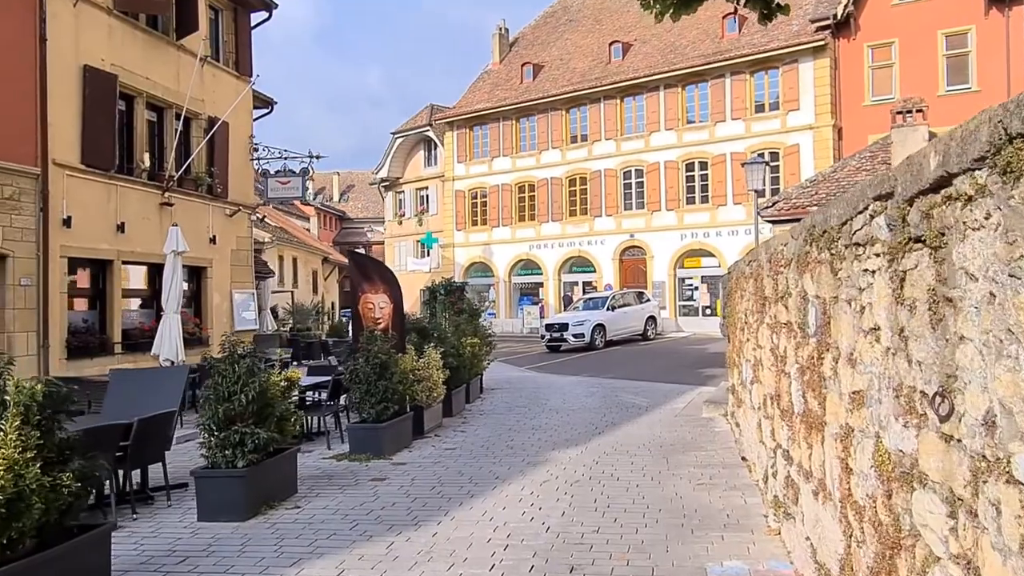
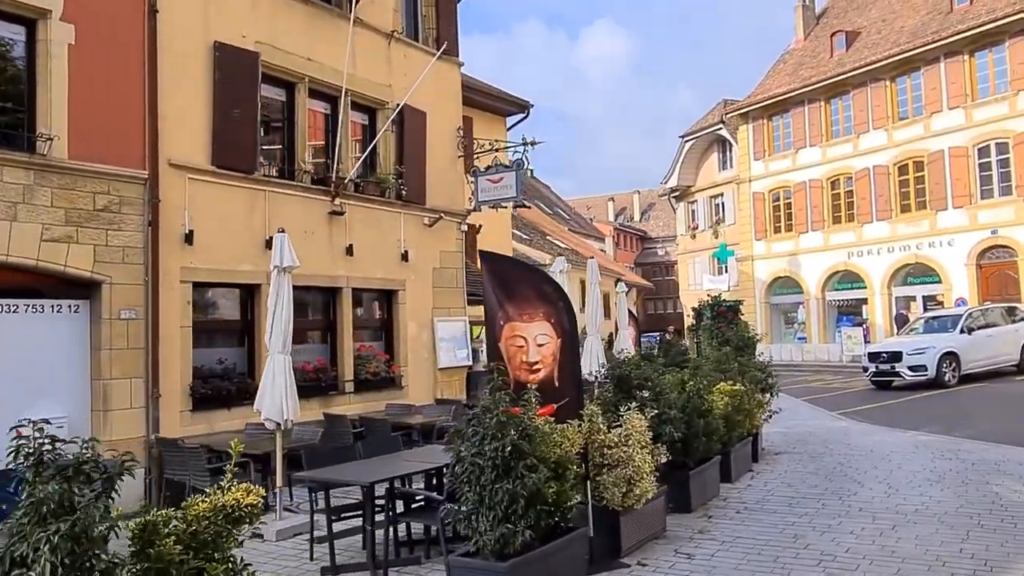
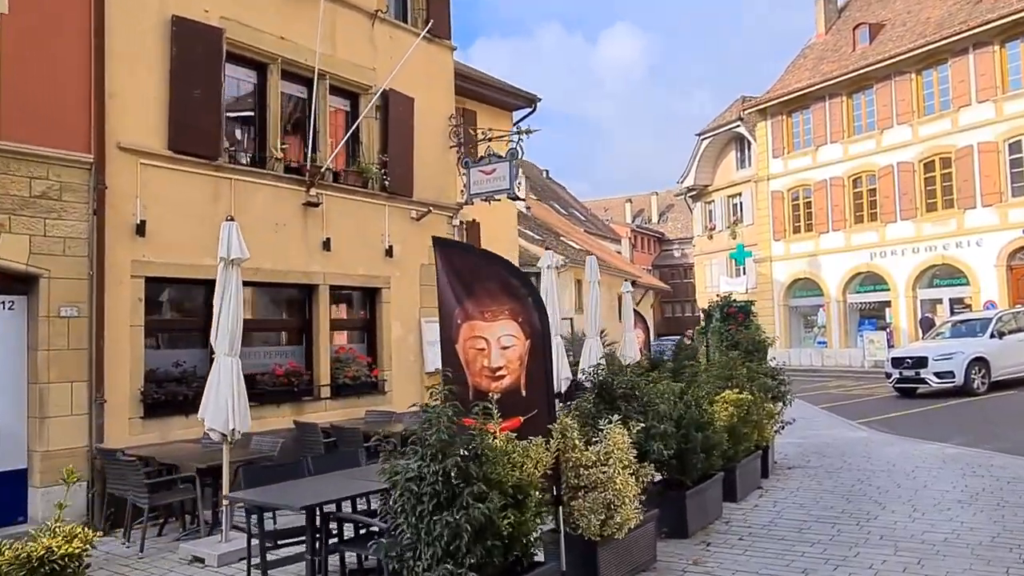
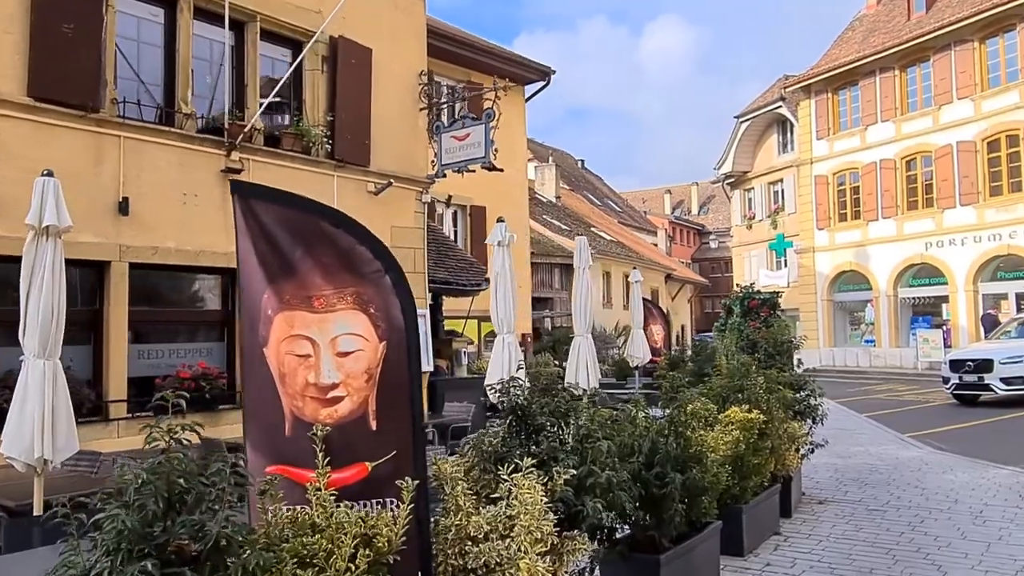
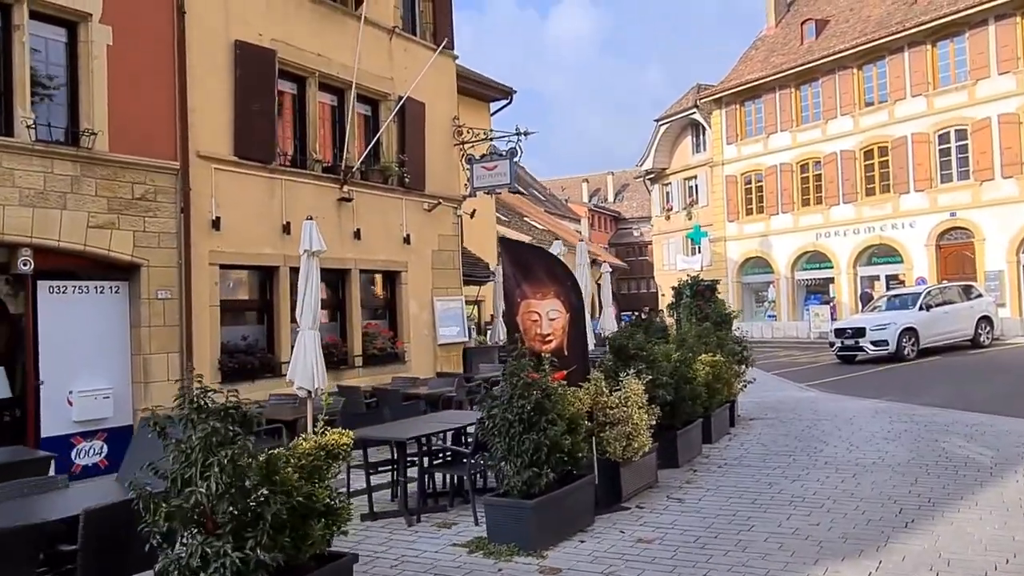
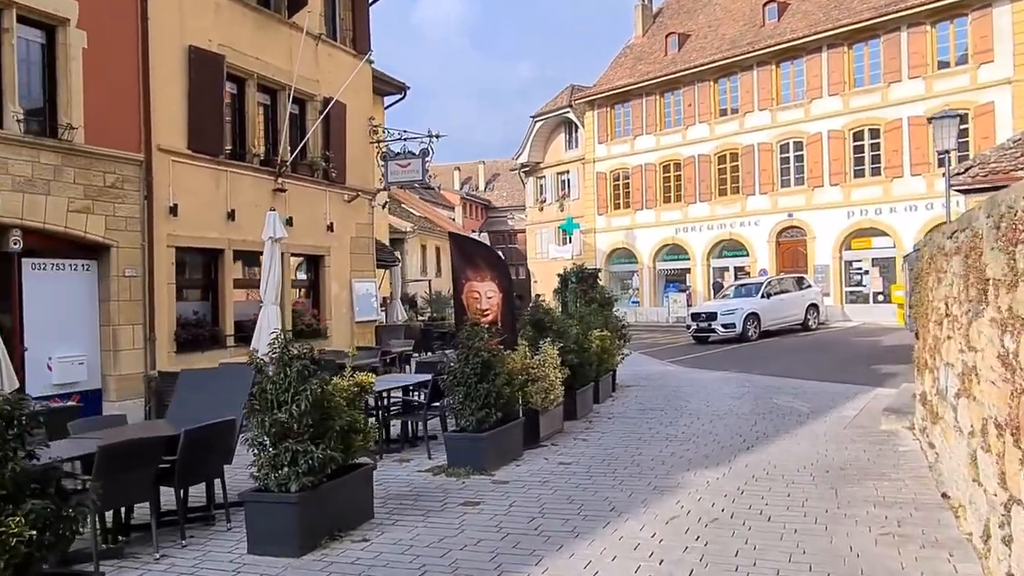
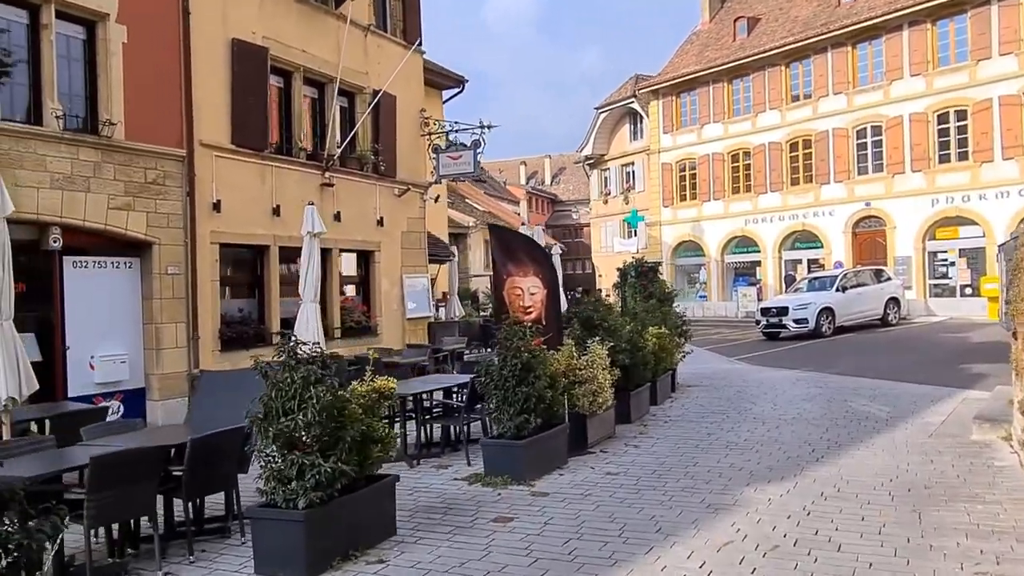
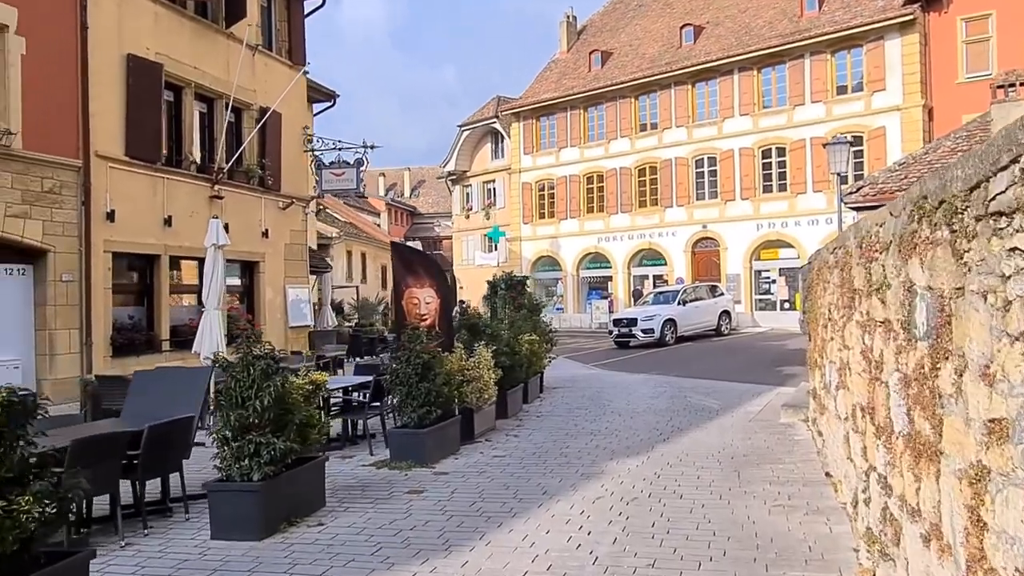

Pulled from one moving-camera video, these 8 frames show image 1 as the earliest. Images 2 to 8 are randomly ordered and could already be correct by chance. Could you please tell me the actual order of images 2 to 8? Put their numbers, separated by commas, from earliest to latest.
8, 6, 7, 5, 2, 3, 4
